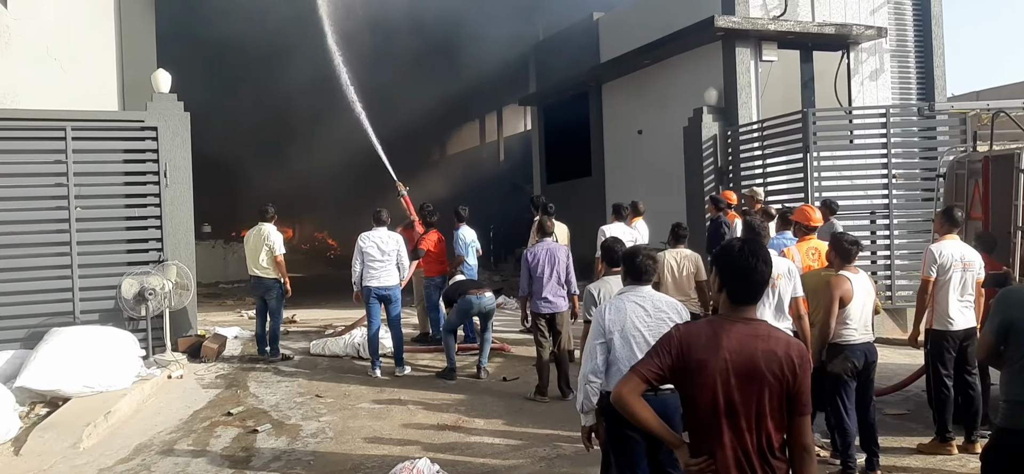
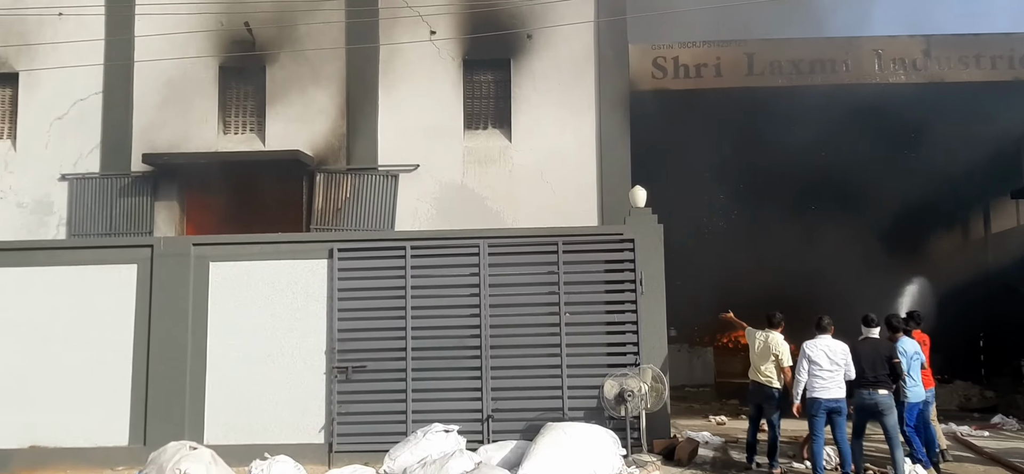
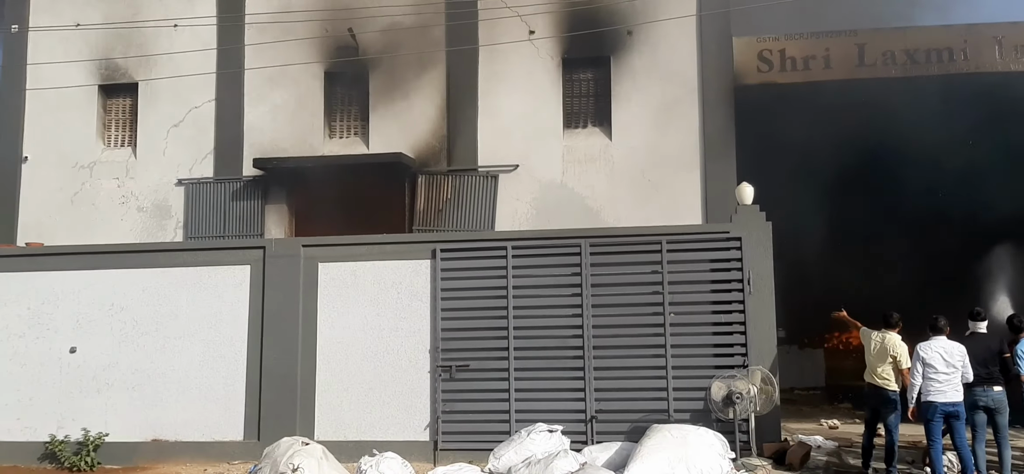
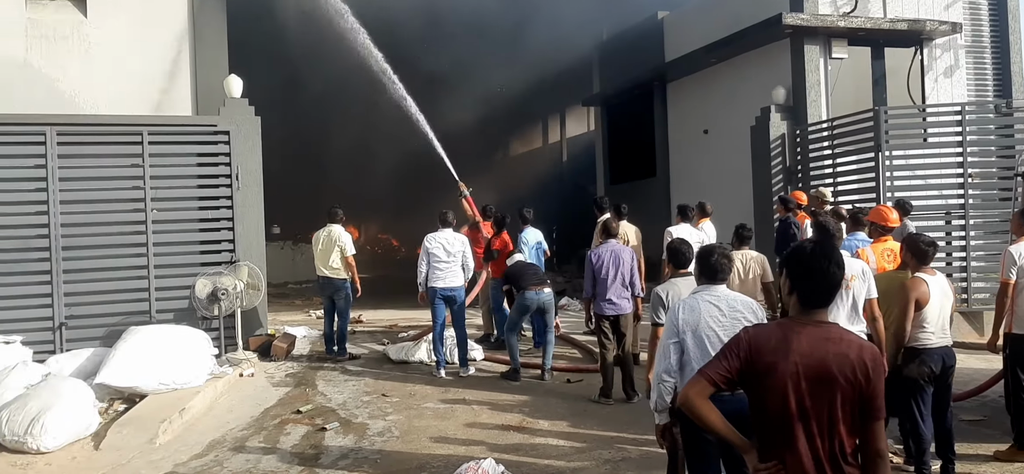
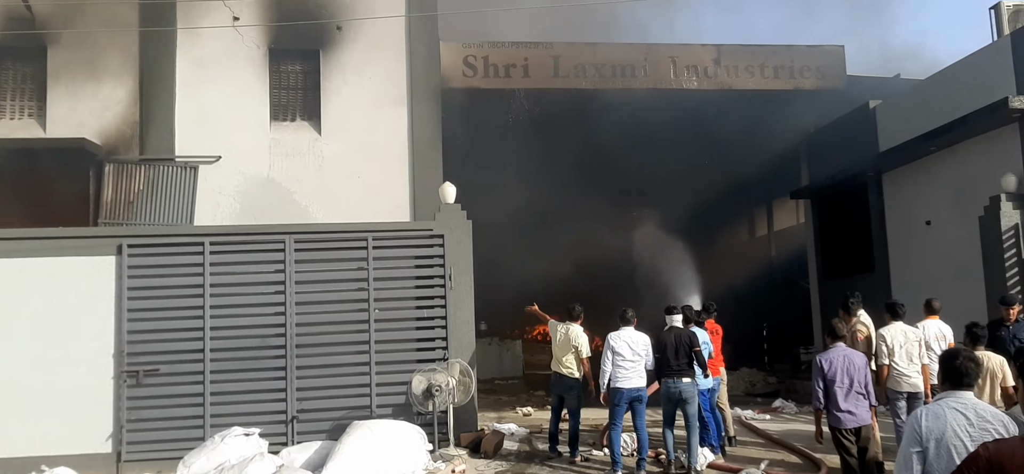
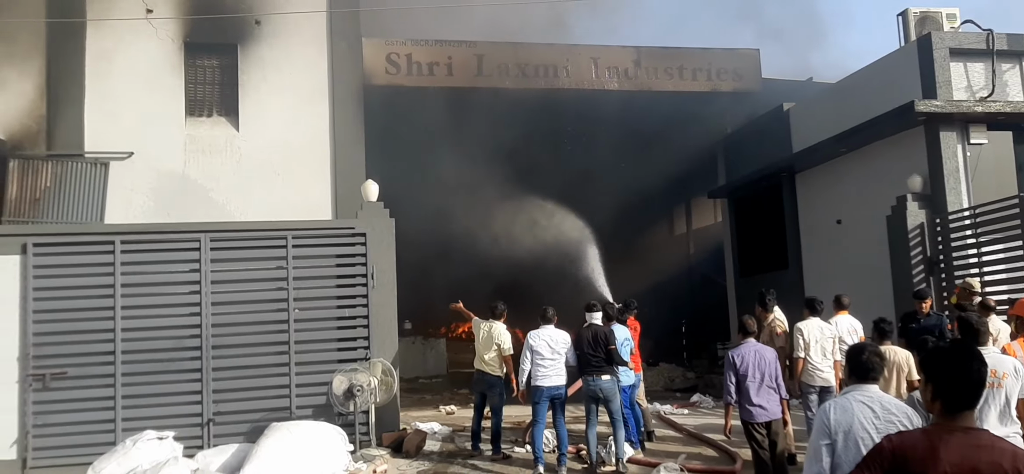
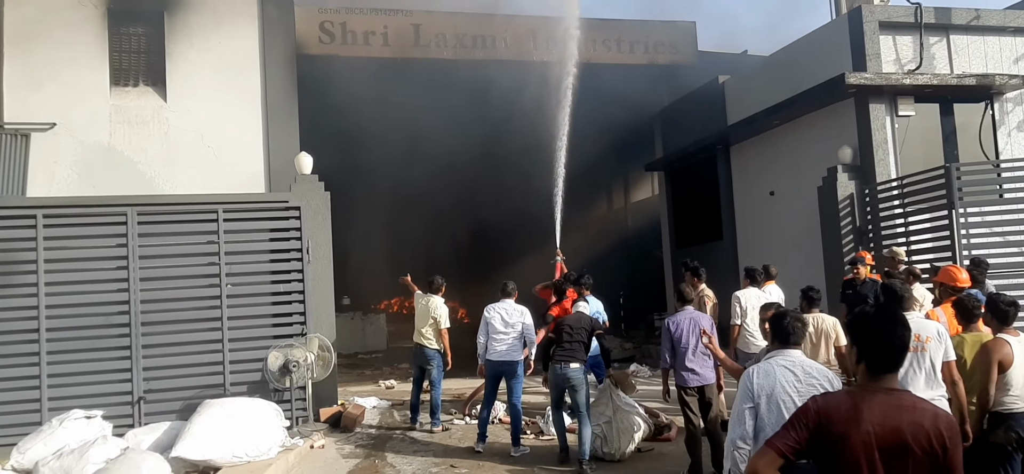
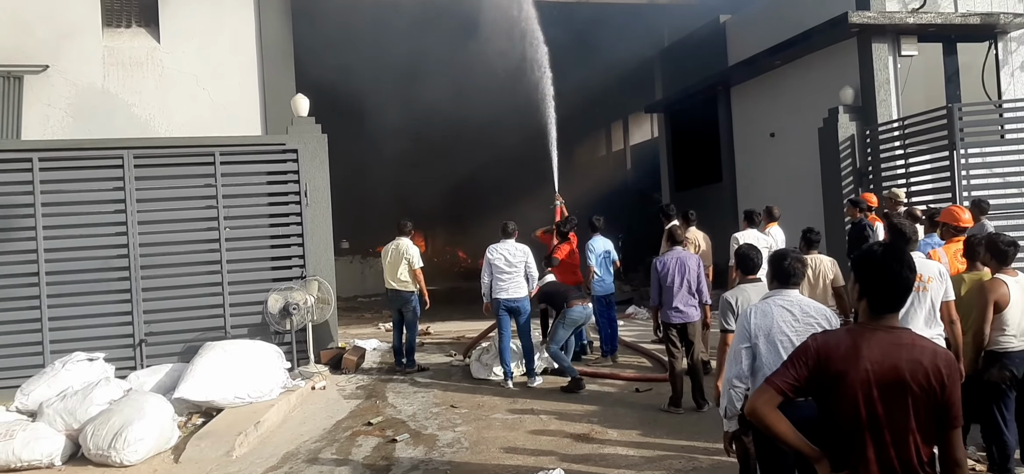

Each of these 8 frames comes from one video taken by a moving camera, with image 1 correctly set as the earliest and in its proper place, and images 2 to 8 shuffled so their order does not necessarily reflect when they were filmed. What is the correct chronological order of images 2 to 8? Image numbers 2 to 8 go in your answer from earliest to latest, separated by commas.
4, 8, 7, 6, 5, 2, 3
